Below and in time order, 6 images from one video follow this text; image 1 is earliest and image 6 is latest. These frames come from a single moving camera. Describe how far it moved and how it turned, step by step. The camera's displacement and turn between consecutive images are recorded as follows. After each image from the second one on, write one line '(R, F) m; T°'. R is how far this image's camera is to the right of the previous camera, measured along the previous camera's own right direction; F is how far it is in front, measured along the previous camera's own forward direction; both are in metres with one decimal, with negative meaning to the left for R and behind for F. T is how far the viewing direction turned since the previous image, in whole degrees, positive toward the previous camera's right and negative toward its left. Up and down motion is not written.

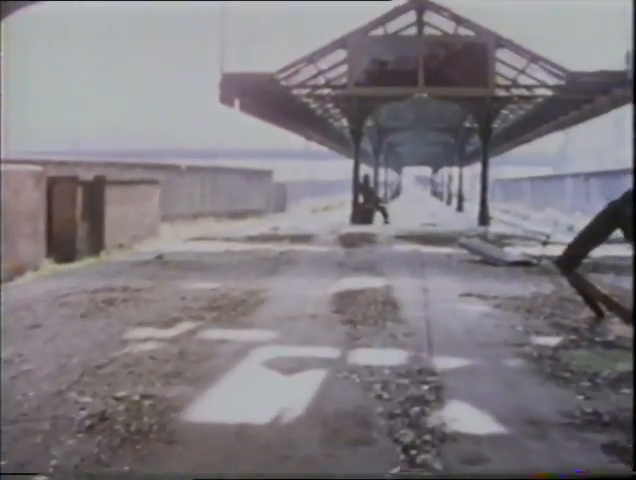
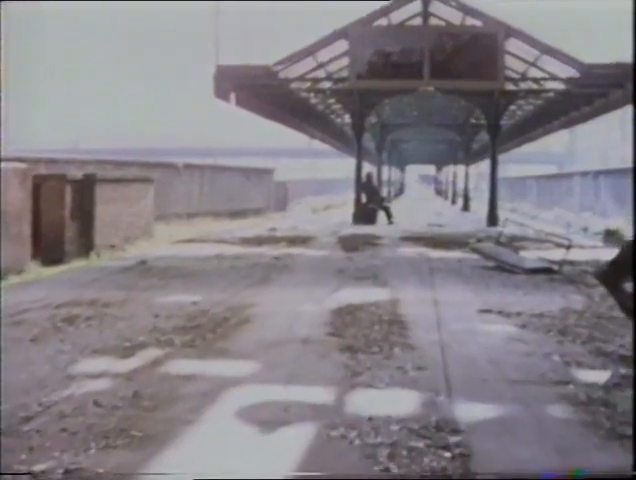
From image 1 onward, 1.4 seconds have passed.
(0.0, +0.8) m; 0°
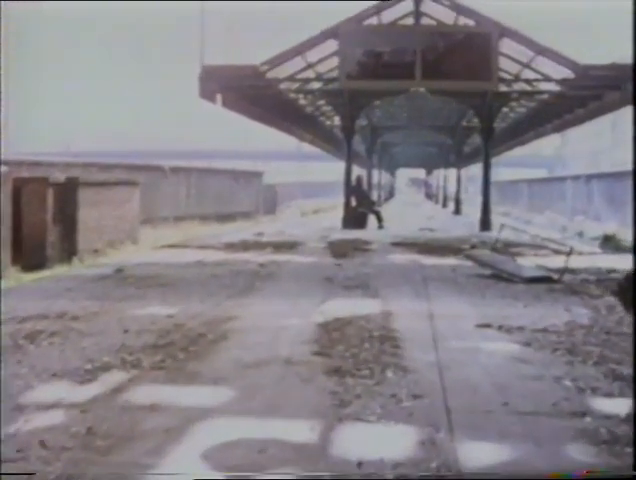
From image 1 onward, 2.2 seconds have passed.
(0.0, +0.4) m; +1°
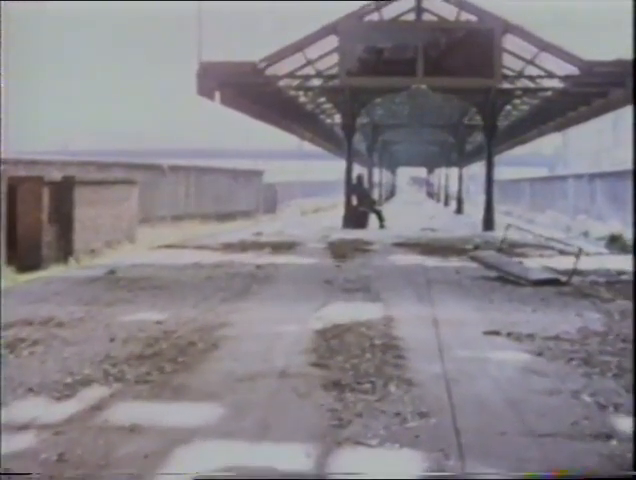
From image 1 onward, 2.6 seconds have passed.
(0.0, +0.3) m; 0°
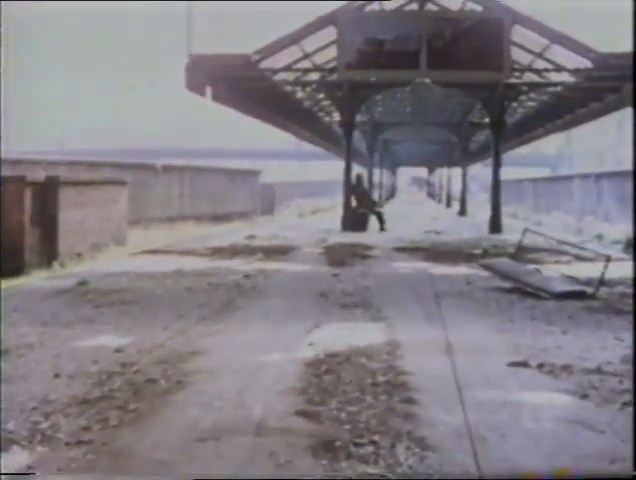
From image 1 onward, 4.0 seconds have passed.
(0.0, +0.8) m; 0°
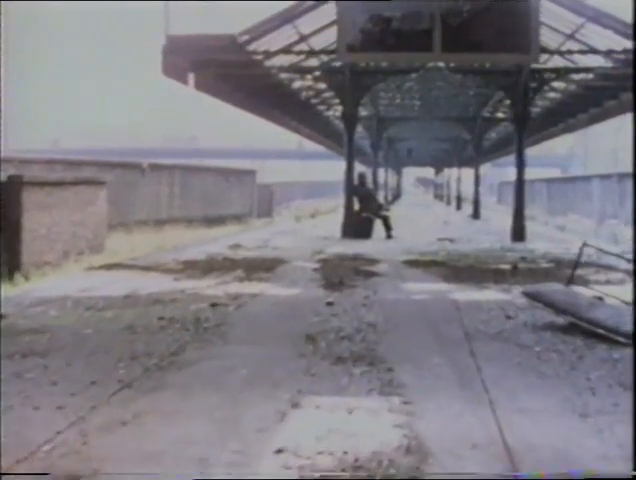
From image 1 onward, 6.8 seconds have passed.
(+0.1, +1.7) m; 0°
